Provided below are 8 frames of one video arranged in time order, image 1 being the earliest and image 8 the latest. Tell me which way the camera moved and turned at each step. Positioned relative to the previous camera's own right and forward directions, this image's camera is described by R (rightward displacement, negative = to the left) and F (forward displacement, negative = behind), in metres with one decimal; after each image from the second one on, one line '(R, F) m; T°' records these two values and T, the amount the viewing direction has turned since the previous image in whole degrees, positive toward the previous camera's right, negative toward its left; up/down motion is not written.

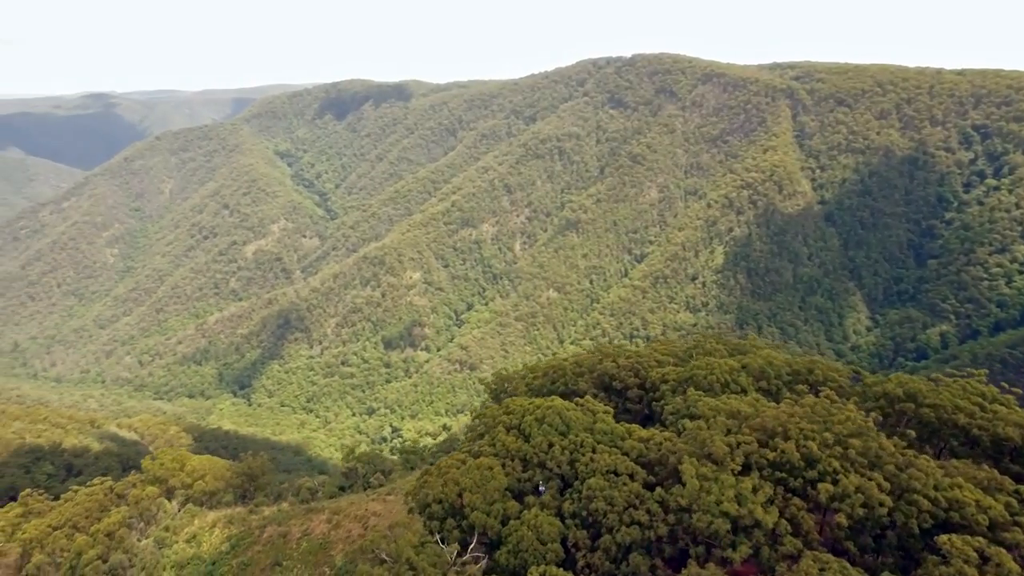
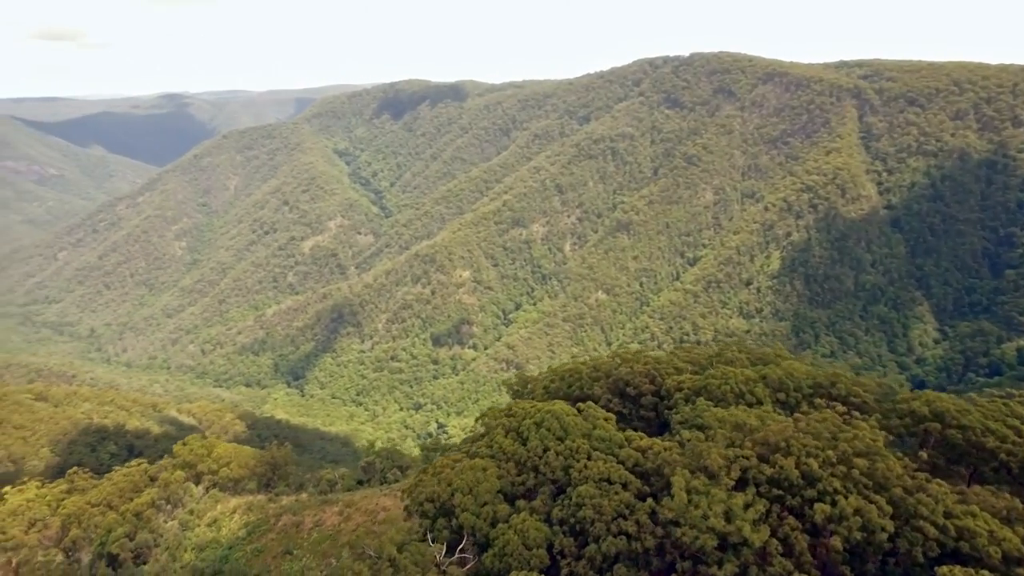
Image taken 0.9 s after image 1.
(+0.5, 0.0) m; -5°
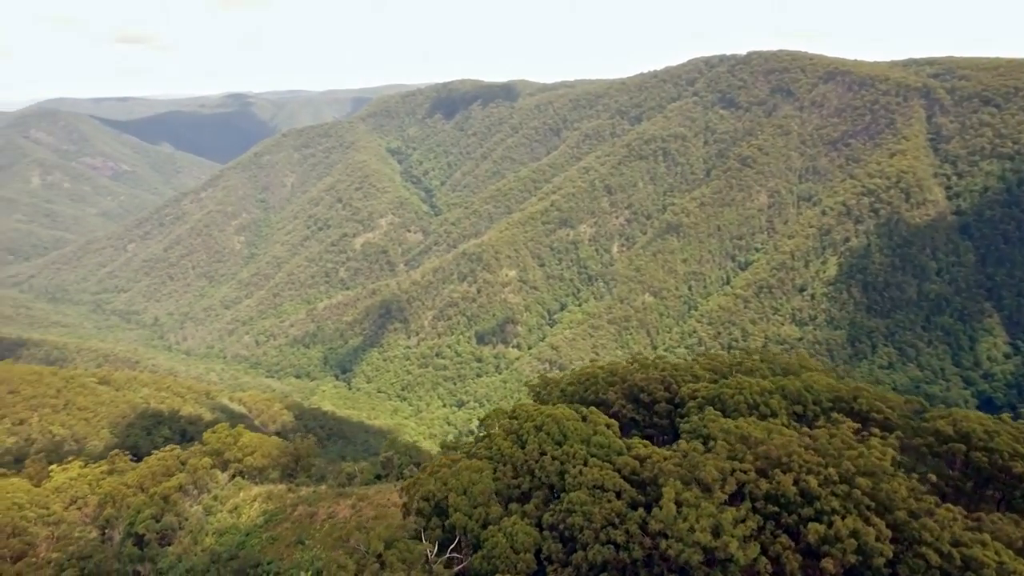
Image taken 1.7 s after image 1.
(+0.5, 0.0) m; -4°
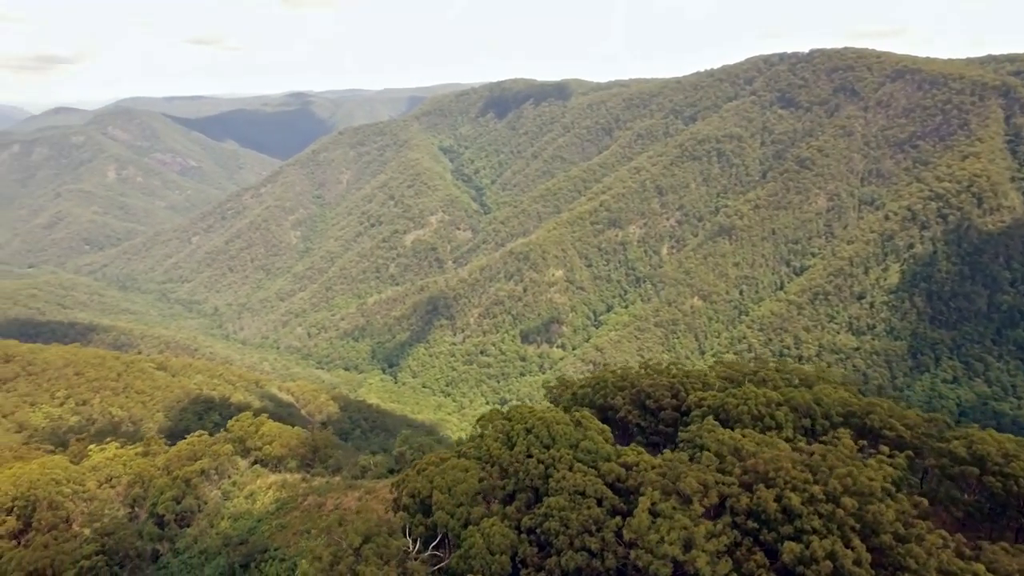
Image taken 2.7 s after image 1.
(+0.6, 0.0) m; -5°
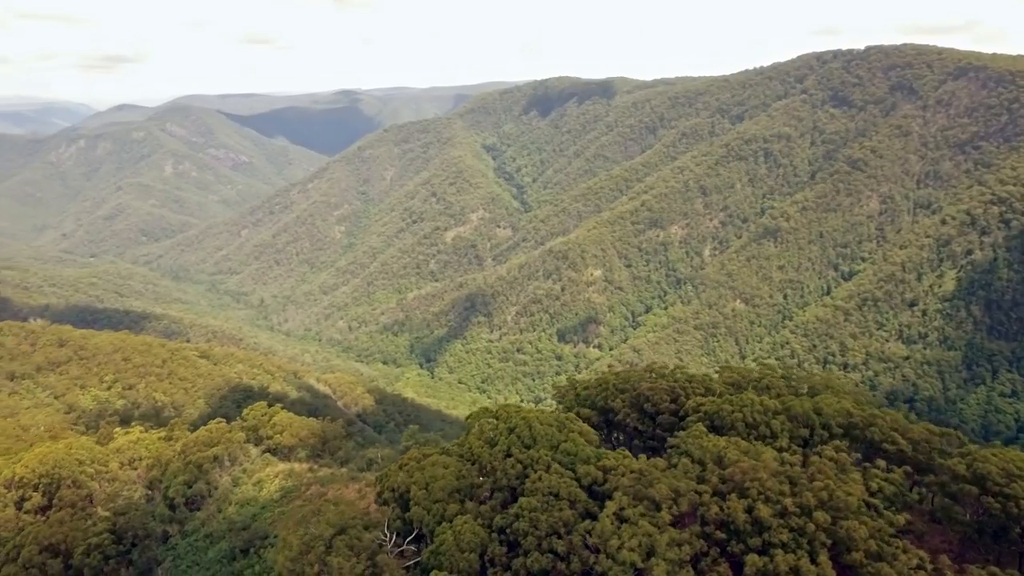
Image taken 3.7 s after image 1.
(+0.6, 0.0) m; -4°
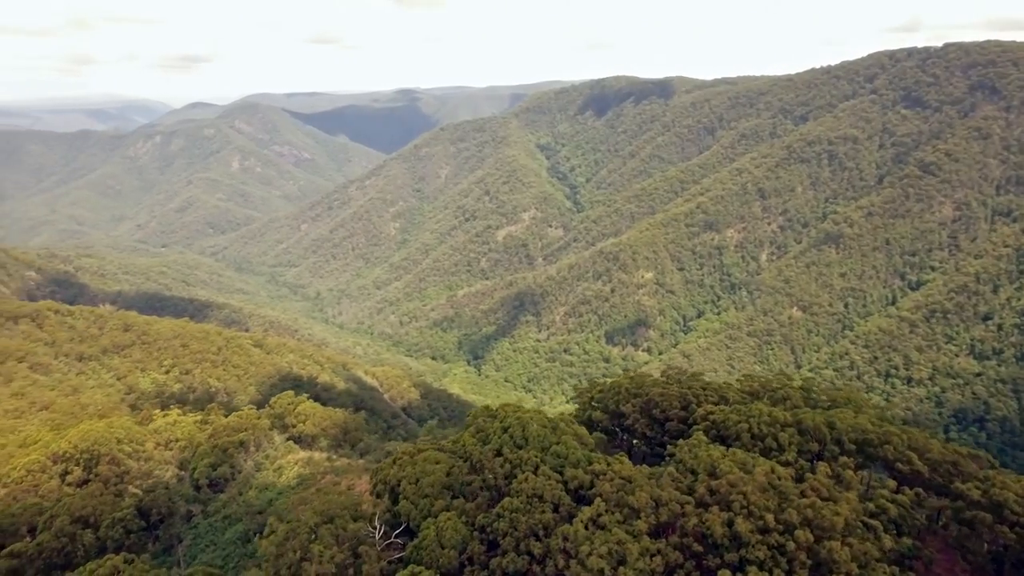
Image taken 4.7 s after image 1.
(+0.6, 0.0) m; -5°
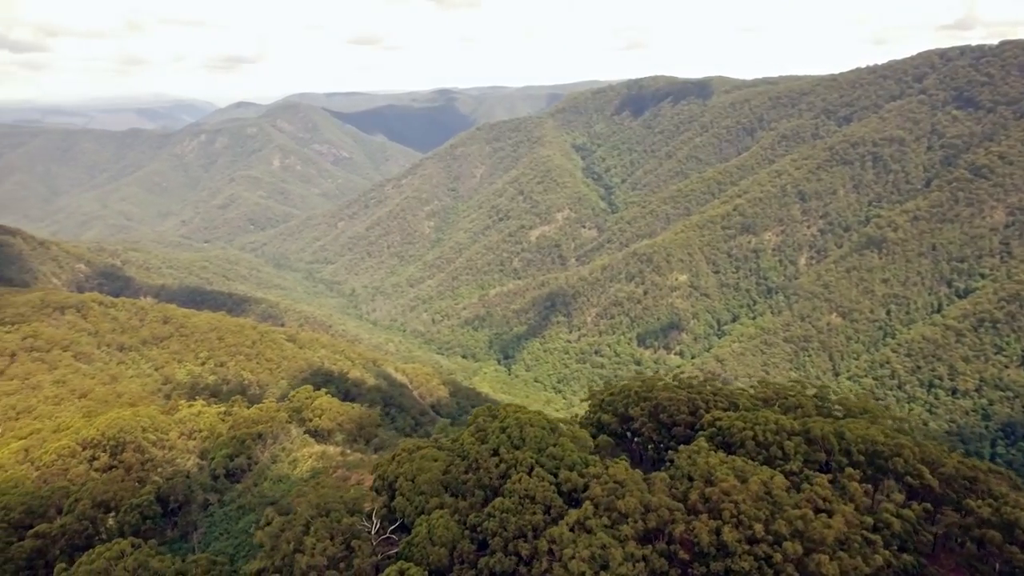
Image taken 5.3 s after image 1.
(+0.3, 0.0) m; -3°
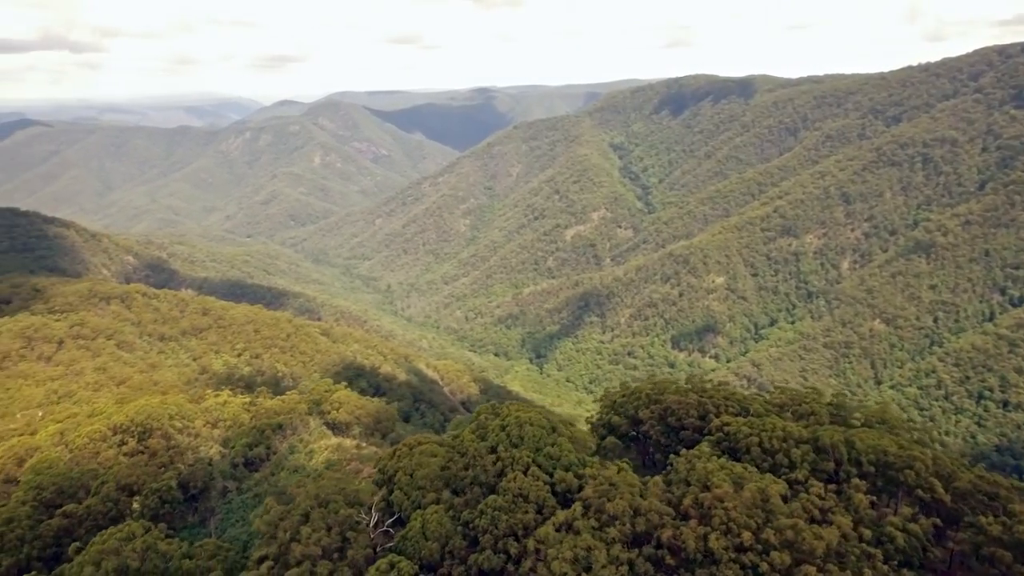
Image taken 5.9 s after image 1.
(+0.3, 0.0) m; -3°
